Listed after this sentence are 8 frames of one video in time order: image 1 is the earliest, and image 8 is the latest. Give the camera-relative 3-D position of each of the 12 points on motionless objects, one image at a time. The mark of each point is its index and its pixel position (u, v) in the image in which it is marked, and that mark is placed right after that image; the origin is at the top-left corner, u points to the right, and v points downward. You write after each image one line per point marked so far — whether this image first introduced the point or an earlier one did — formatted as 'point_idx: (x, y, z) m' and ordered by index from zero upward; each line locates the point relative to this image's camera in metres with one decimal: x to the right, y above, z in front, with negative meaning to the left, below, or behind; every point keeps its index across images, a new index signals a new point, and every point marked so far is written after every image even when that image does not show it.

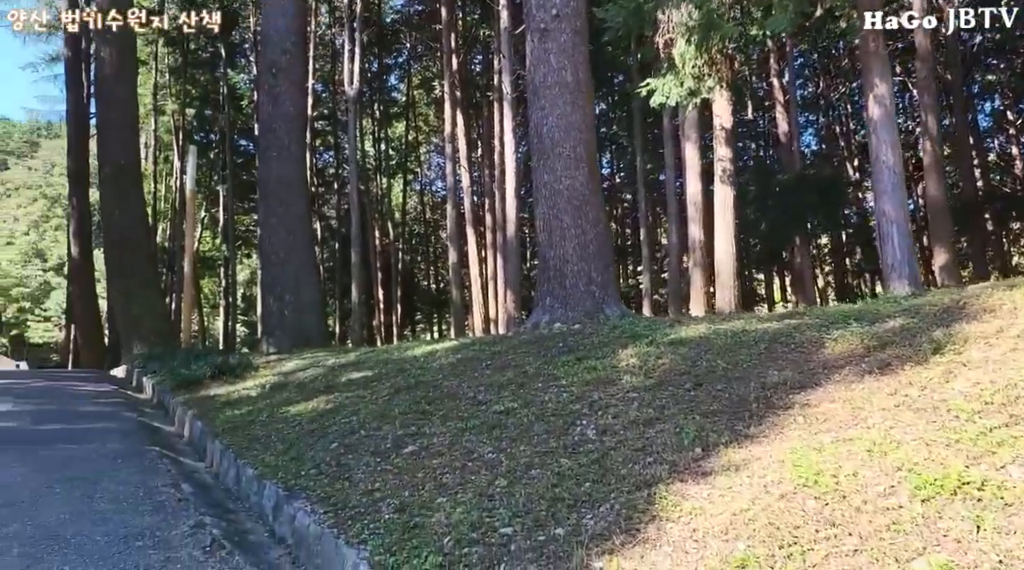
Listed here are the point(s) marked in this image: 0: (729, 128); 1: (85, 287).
0: (+3.2, +2.3, +14.7) m
1: (-7.8, 0.0, +18.7) m
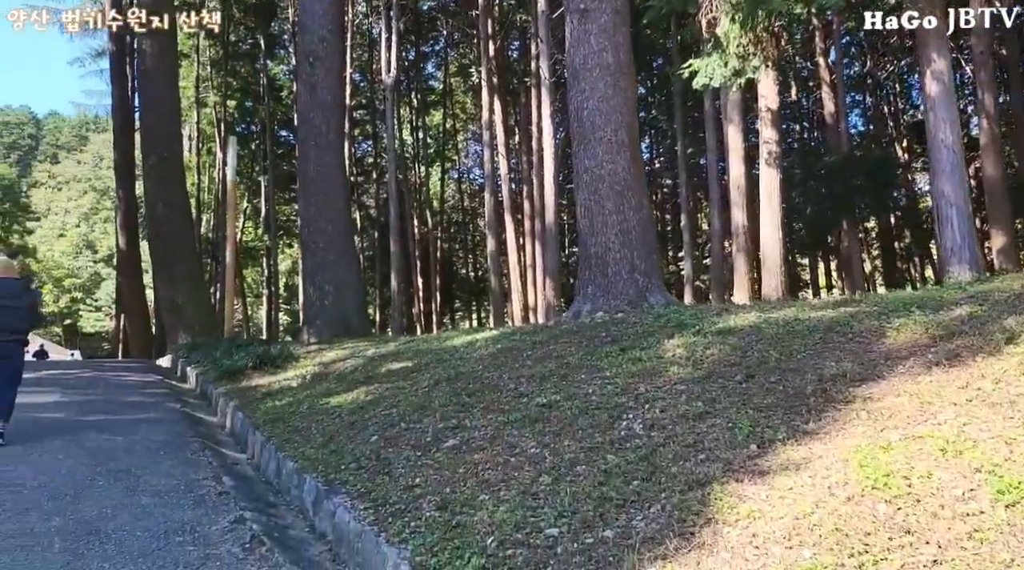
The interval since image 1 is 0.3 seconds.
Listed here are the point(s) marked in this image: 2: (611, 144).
0: (+3.8, +2.5, +14.3) m
1: (-7.1, +0.1, +18.7) m
2: (+0.9, +1.3, +9.4) m
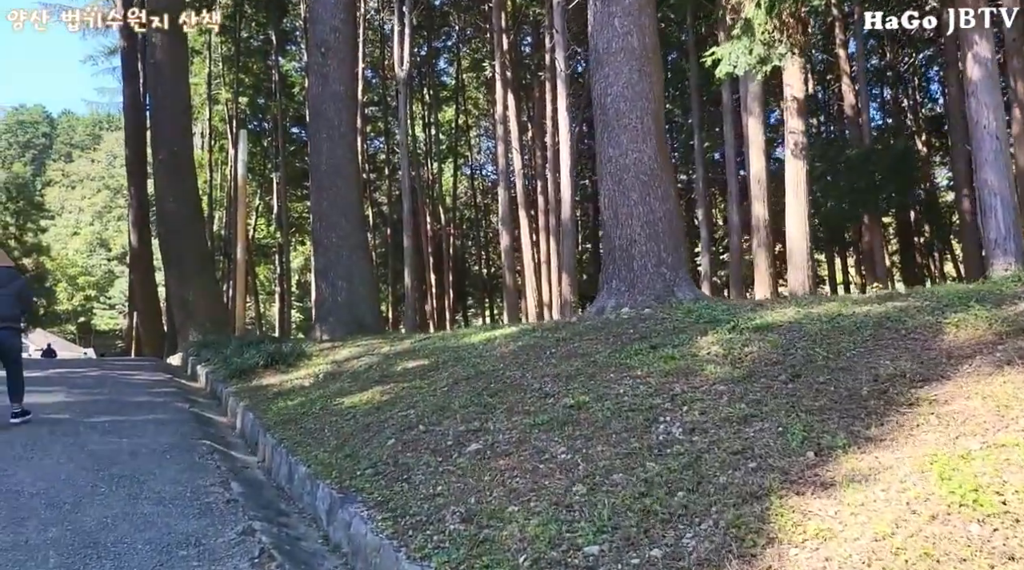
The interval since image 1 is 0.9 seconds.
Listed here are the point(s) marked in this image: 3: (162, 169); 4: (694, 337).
0: (+4.1, +2.6, +13.9) m
1: (-6.8, +0.2, +18.4) m
2: (+1.1, +1.4, +9.0) m
3: (-4.8, +1.6, +13.7) m
4: (+1.3, -0.4, +6.9) m
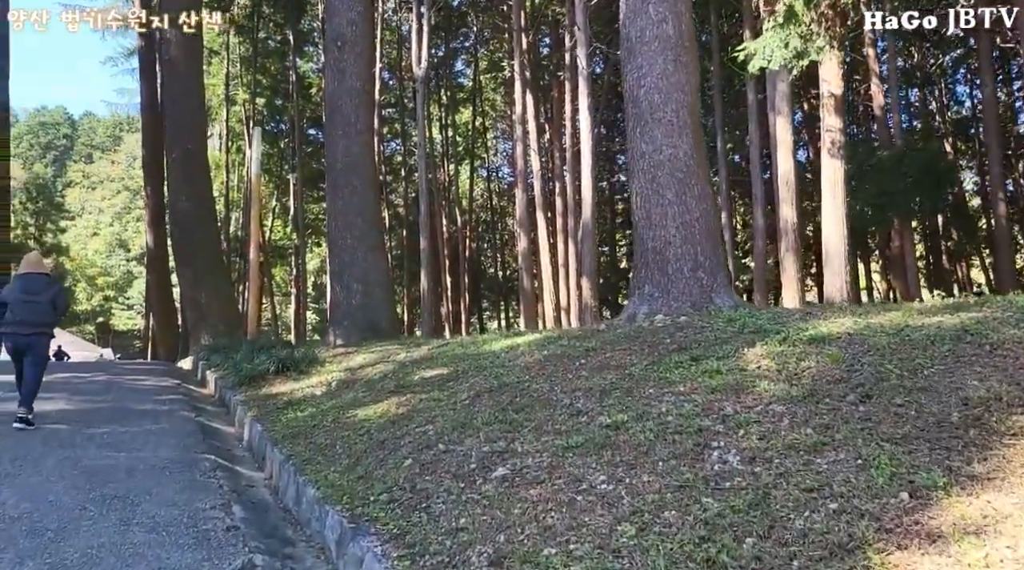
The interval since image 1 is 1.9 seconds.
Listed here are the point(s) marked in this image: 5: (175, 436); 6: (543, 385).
0: (+4.4, +2.5, +13.3) m
1: (-6.4, +0.2, +17.9) m
2: (+1.4, +1.3, +8.4) m
3: (-4.5, +1.5, +13.1) m
4: (+1.4, -0.4, +6.3) m
5: (-2.8, -1.3, +8.3) m
6: (+0.2, -0.7, +6.8) m
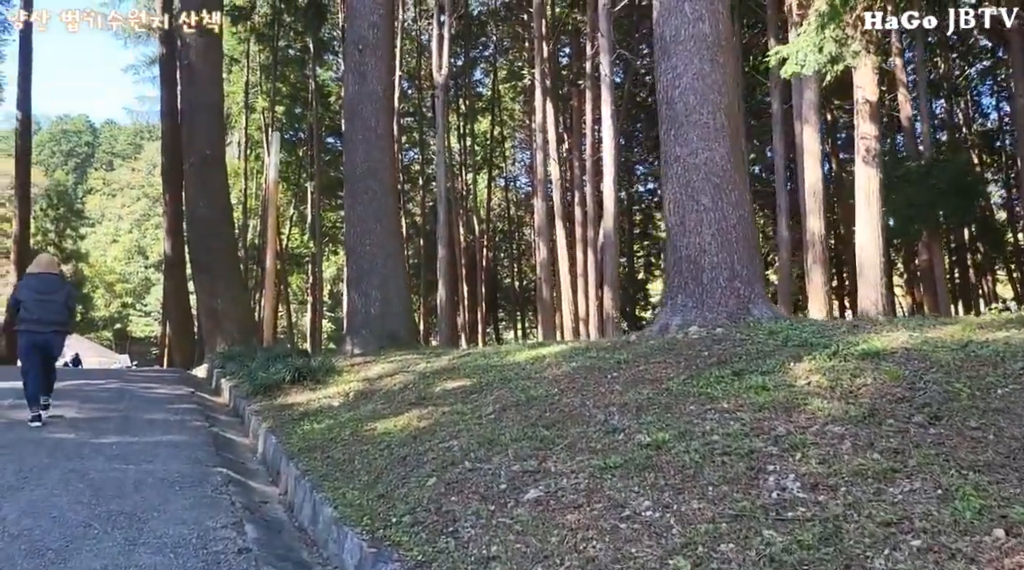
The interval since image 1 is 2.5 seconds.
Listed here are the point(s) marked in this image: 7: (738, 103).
0: (+4.7, +2.4, +12.8) m
1: (-6.0, +0.1, +17.7) m
2: (+1.6, +1.3, +8.0) m
3: (-4.2, +1.5, +12.9) m
4: (+1.6, -0.5, +5.9) m
5: (-2.6, -1.3, +8.0) m
6: (+0.4, -0.7, +6.4) m
7: (+1.9, +1.5, +8.3) m
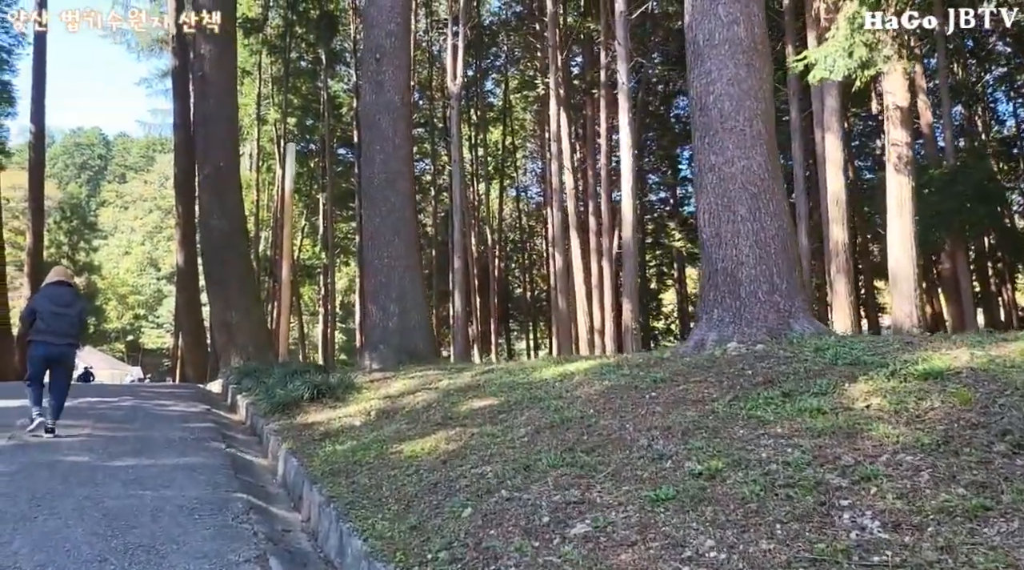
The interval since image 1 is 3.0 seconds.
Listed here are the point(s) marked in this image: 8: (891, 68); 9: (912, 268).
0: (+5.0, +2.2, +12.5) m
1: (-5.7, -0.2, +17.4) m
2: (+1.8, +1.1, +7.7) m
3: (-3.9, +1.3, +12.6) m
4: (+1.8, -0.5, +5.6) m
5: (-2.4, -1.4, +7.7) m
6: (+0.6, -0.8, +6.1) m
7: (+2.1, +1.4, +8.0) m
8: (+4.6, +2.7, +12.1) m
9: (+4.8, +0.2, +12.0) m
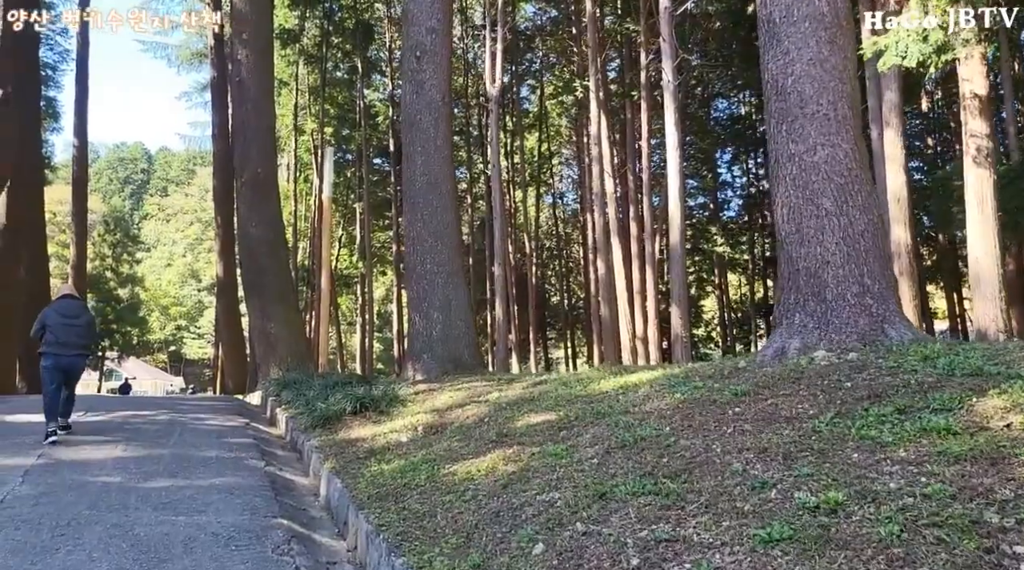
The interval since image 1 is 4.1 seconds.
0: (+5.5, +2.2, +11.7) m
1: (-4.9, -0.4, +17.0) m
2: (+2.2, +1.1, +7.0) m
3: (-3.3, +1.2, +12.1) m
4: (+2.2, -0.5, +4.8) m
5: (-1.9, -1.5, +7.1) m
6: (+1.0, -0.9, +5.4) m
7: (+2.5, +1.4, +7.2) m
8: (+5.2, +2.6, +11.3) m
9: (+5.4, +0.2, +11.1) m
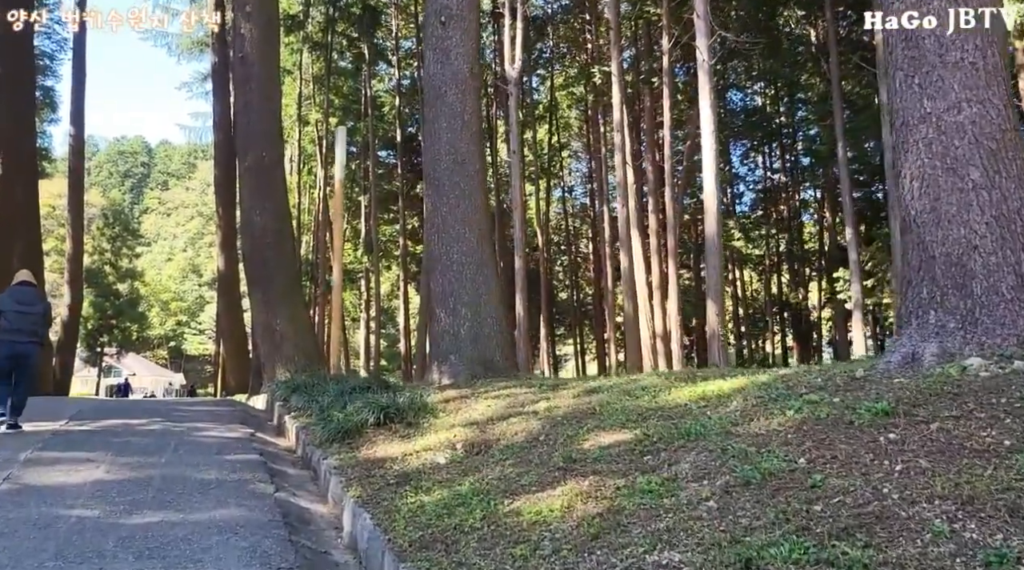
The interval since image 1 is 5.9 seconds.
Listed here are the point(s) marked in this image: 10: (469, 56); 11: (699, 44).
0: (+6.0, +2.3, +10.3) m
1: (-4.5, -0.3, +15.6) m
2: (+2.6, +1.2, +5.6) m
3: (-2.9, +1.2, +10.8) m
4: (+2.6, -0.5, +3.5) m
5: (-1.5, -1.4, +5.8) m
6: (+1.4, -0.8, +4.1) m
7: (+2.9, +1.5, +5.9) m
8: (+5.6, +2.7, +9.9) m
9: (+5.8, +0.3, +9.8) m
10: (-0.3, +2.3, +9.7) m
11: (+3.3, +4.2, +16.9) m
